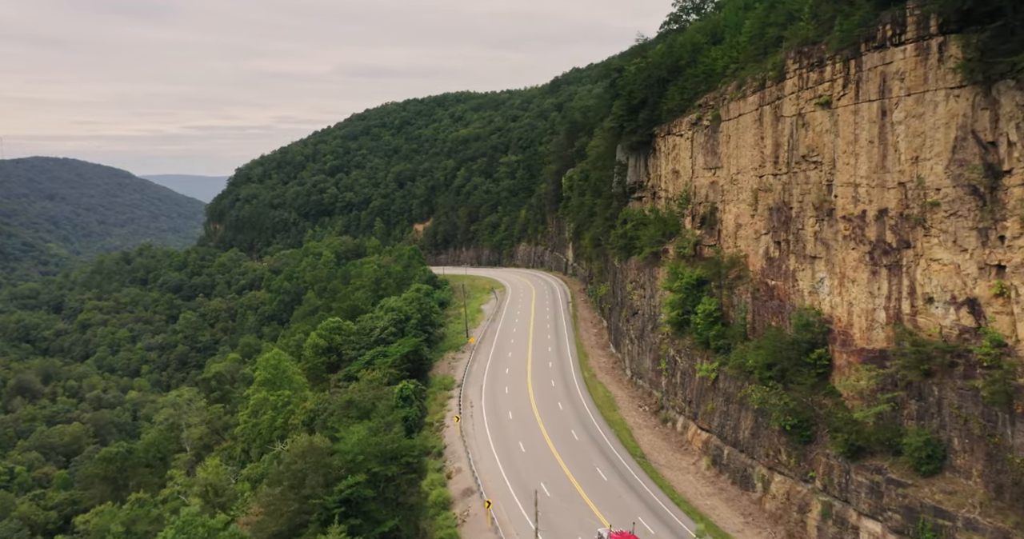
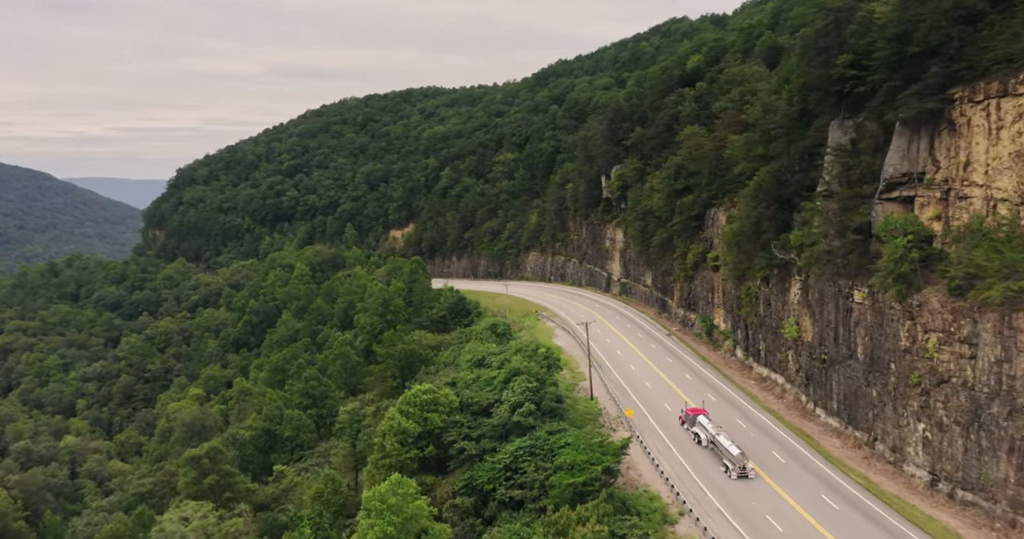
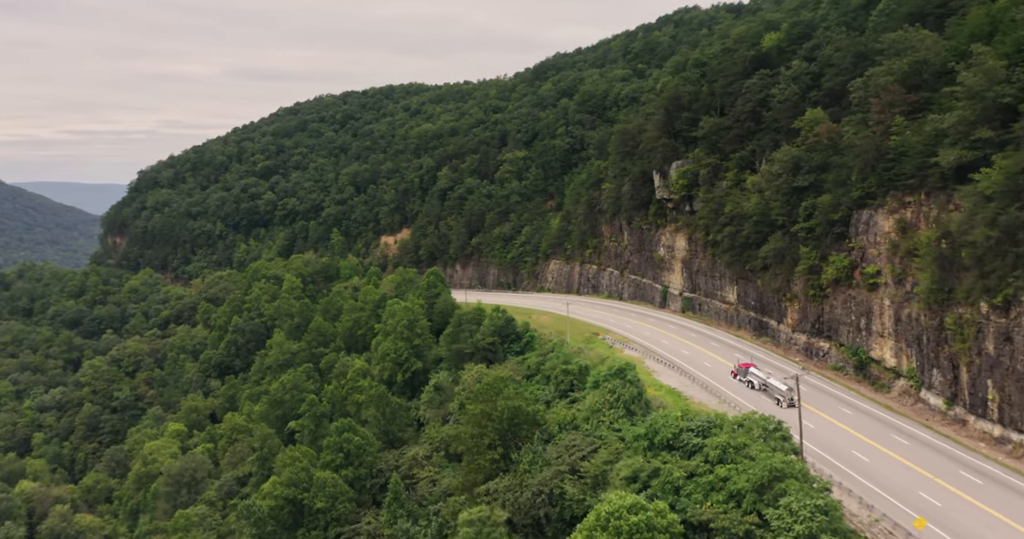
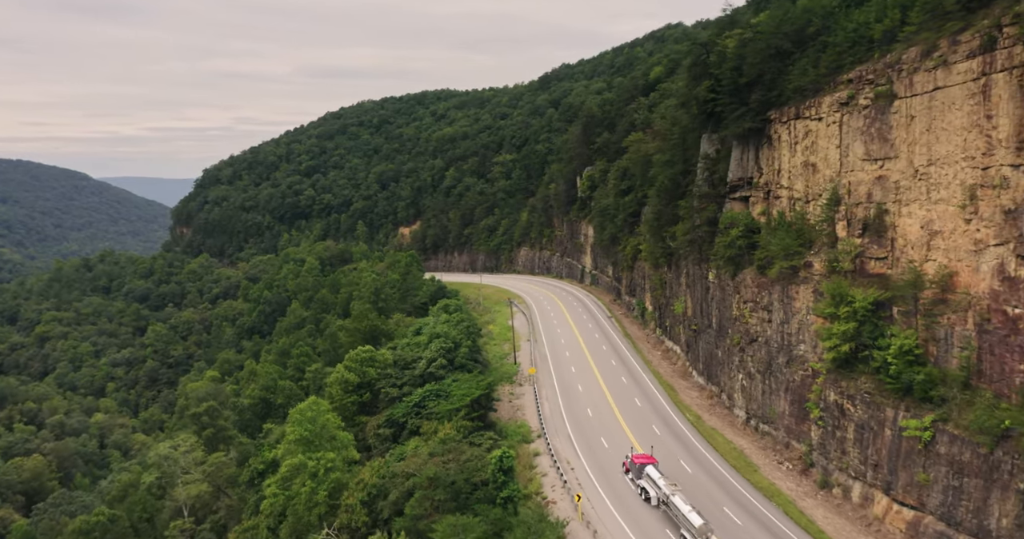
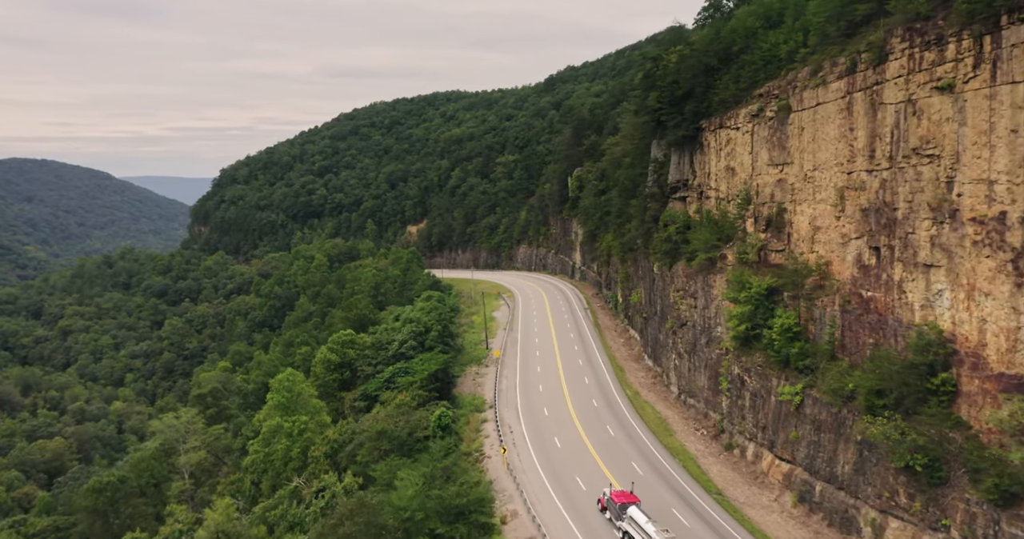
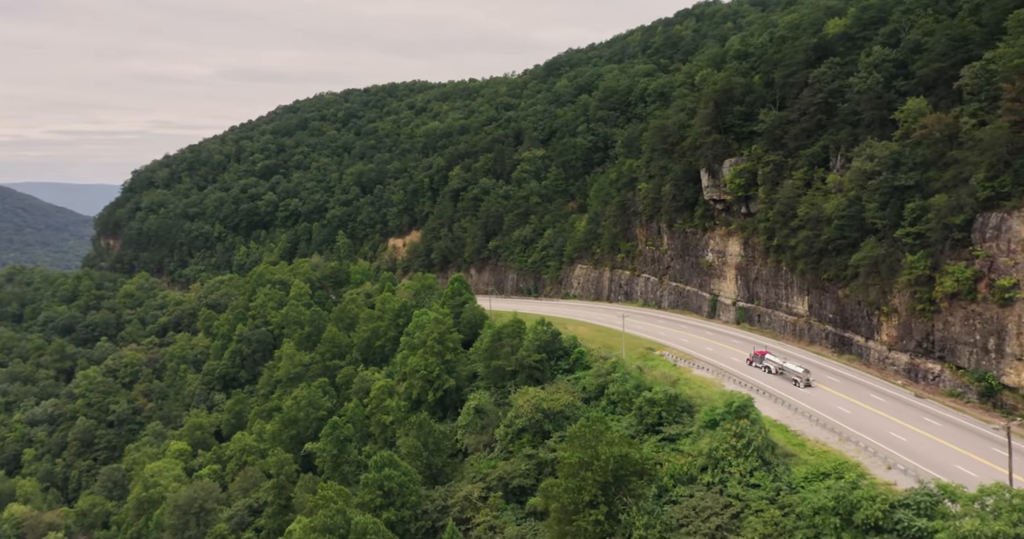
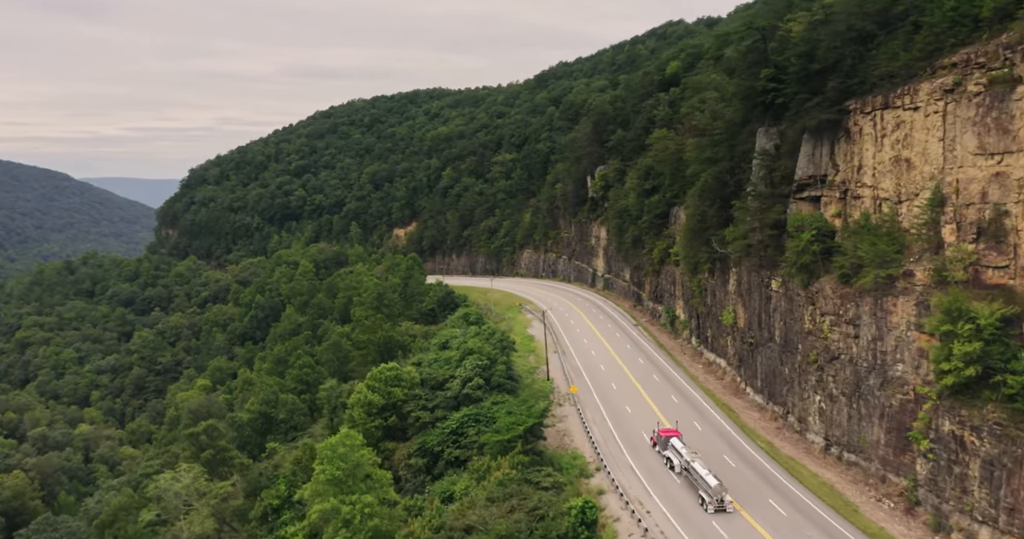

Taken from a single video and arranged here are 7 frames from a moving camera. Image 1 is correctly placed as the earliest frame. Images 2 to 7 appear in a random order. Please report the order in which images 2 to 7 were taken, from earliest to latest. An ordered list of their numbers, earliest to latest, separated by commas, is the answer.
5, 4, 7, 2, 3, 6
